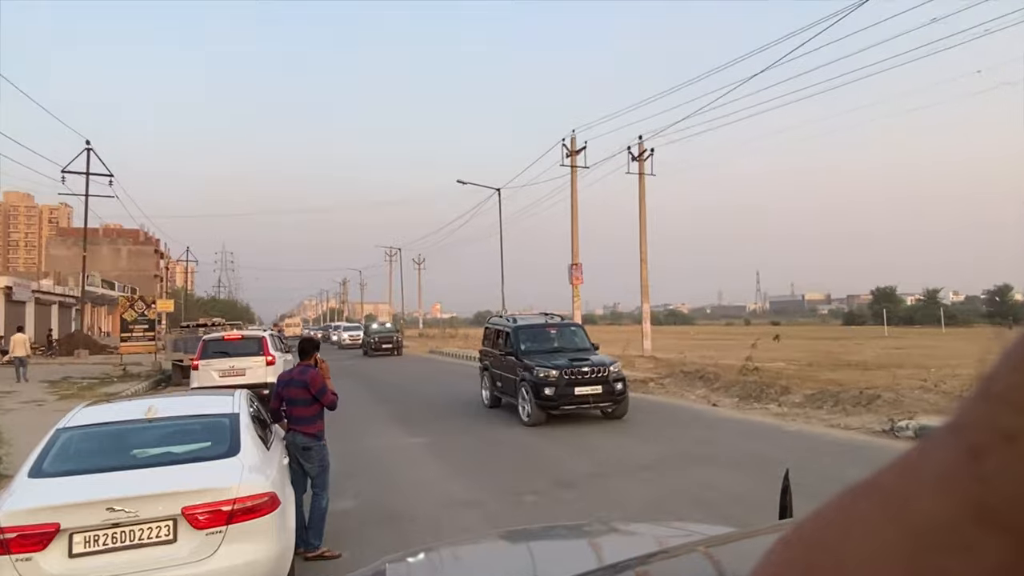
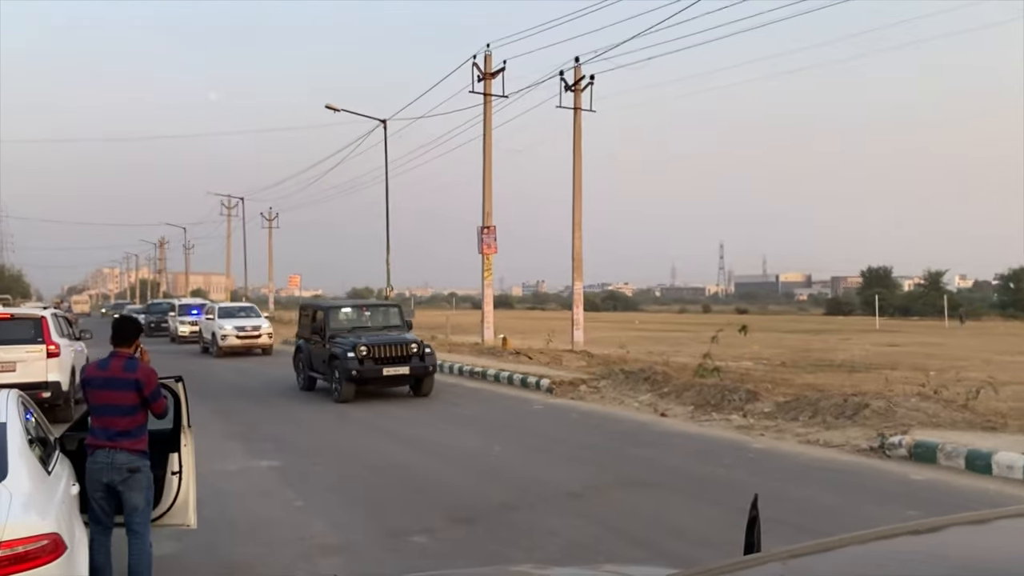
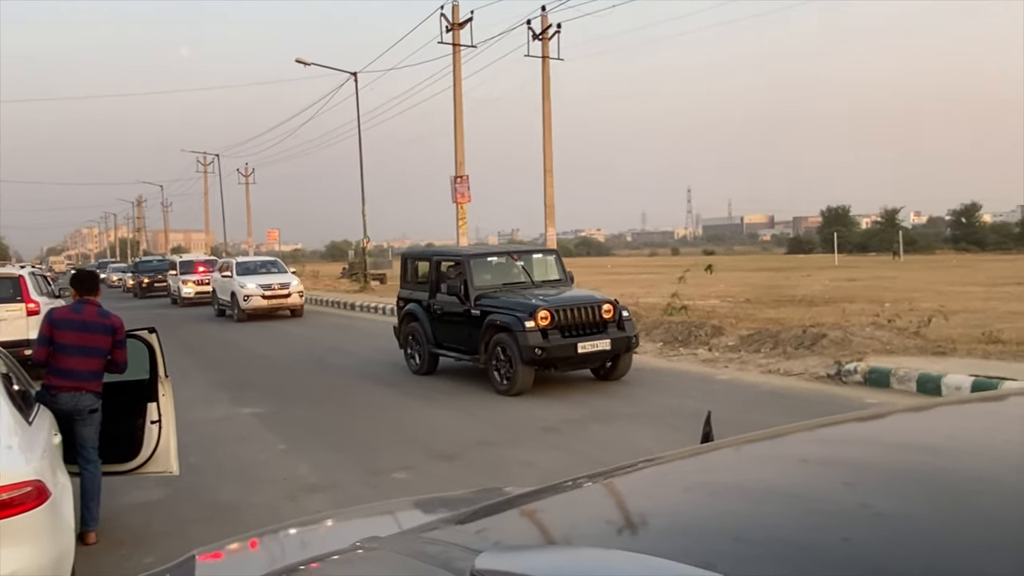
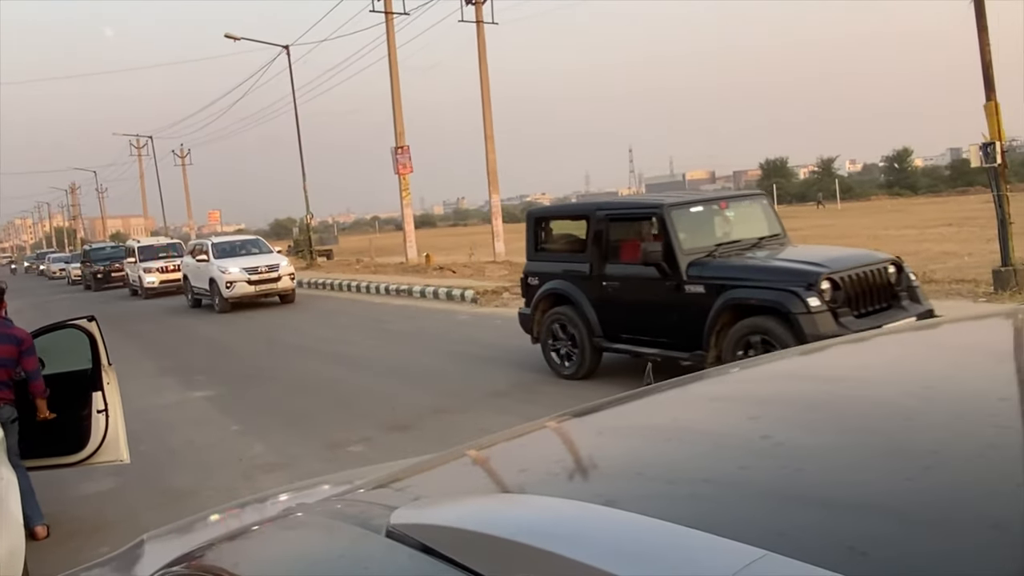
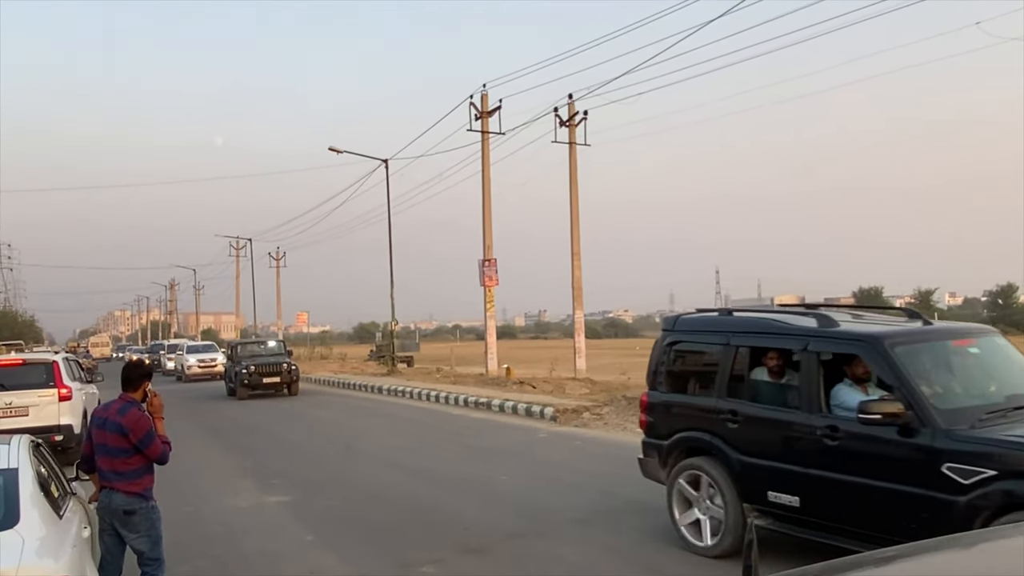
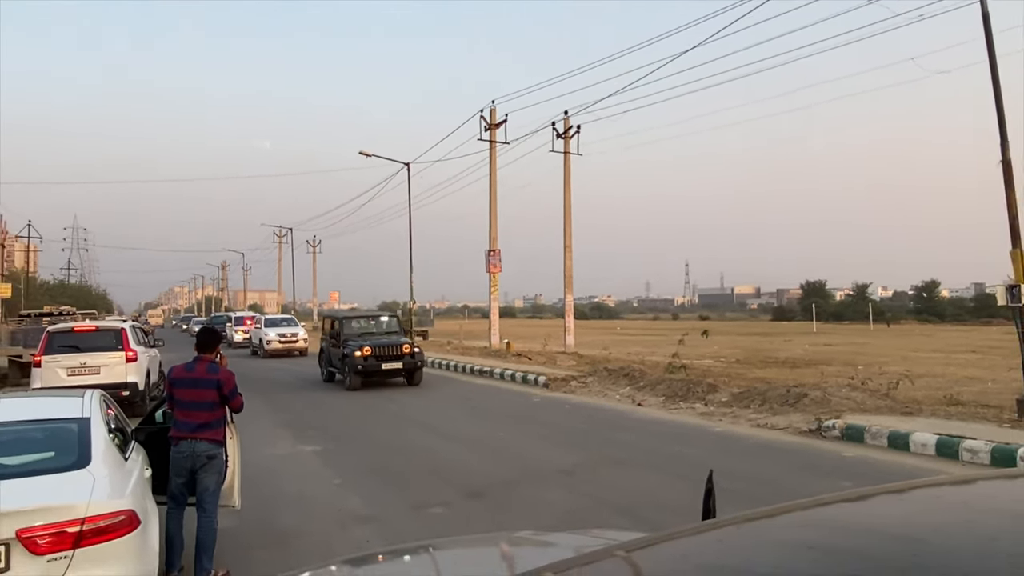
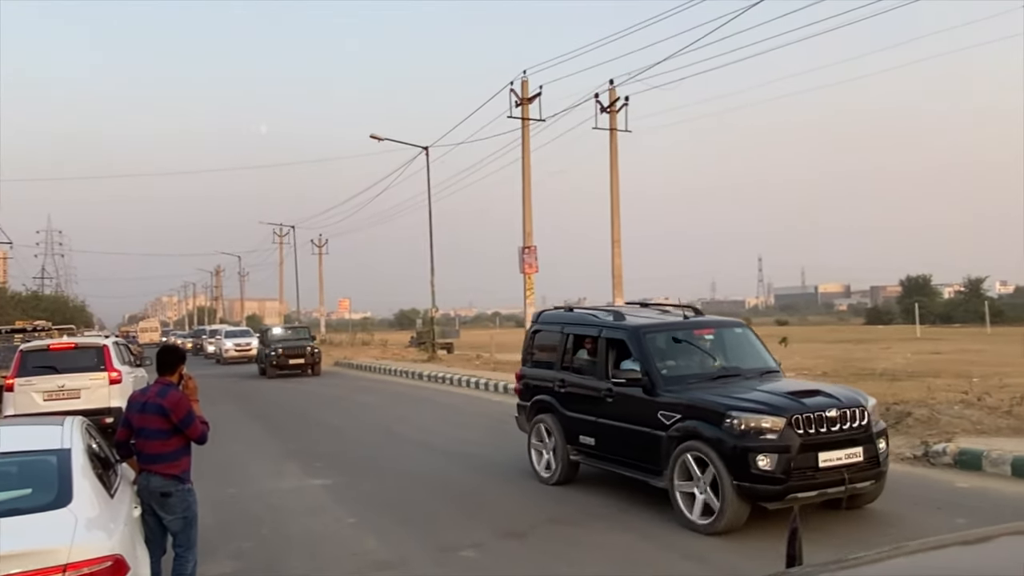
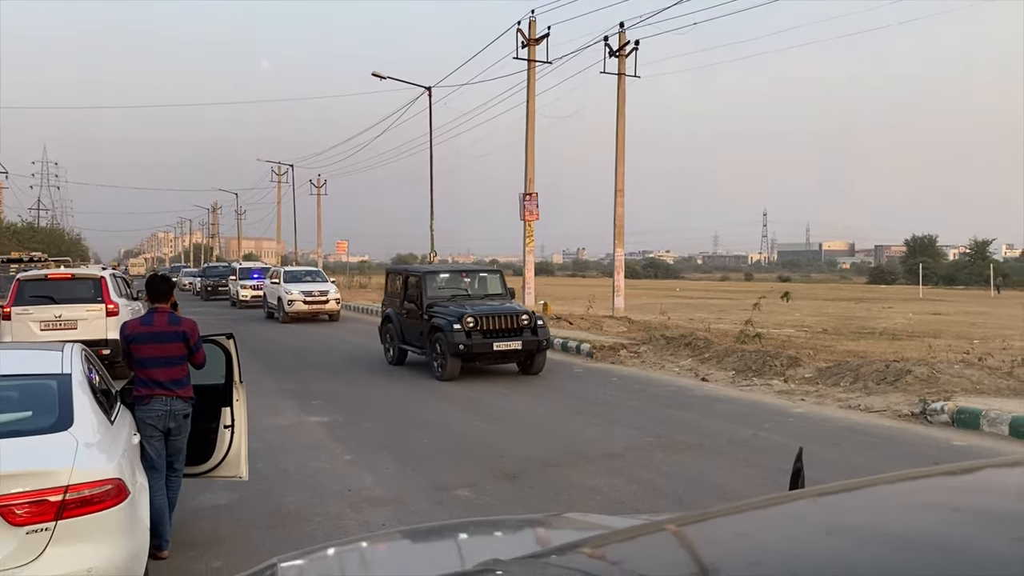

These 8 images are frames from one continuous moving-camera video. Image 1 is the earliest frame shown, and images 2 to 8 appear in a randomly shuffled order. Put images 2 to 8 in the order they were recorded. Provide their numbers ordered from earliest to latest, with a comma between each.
7, 5, 6, 2, 8, 3, 4
